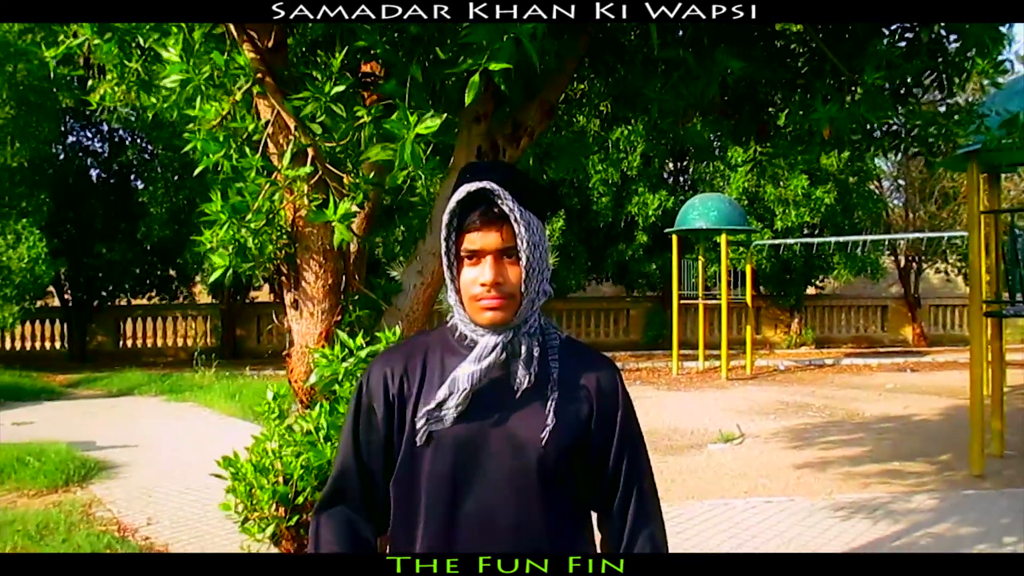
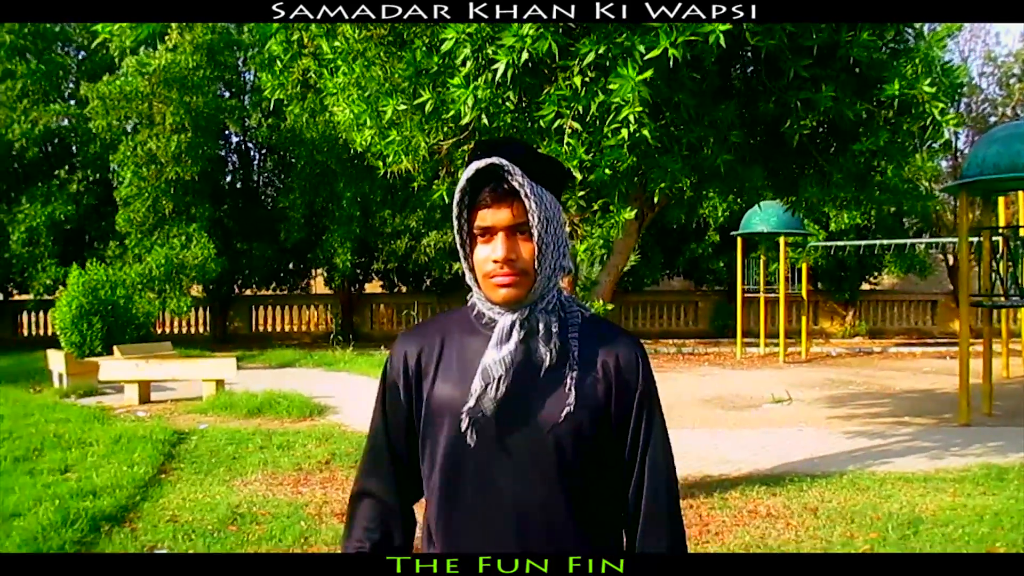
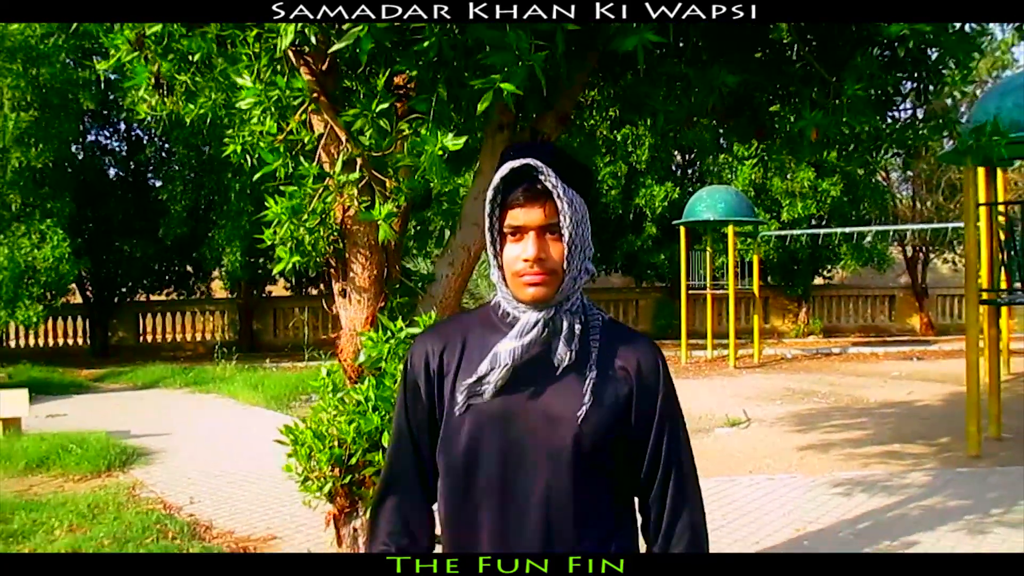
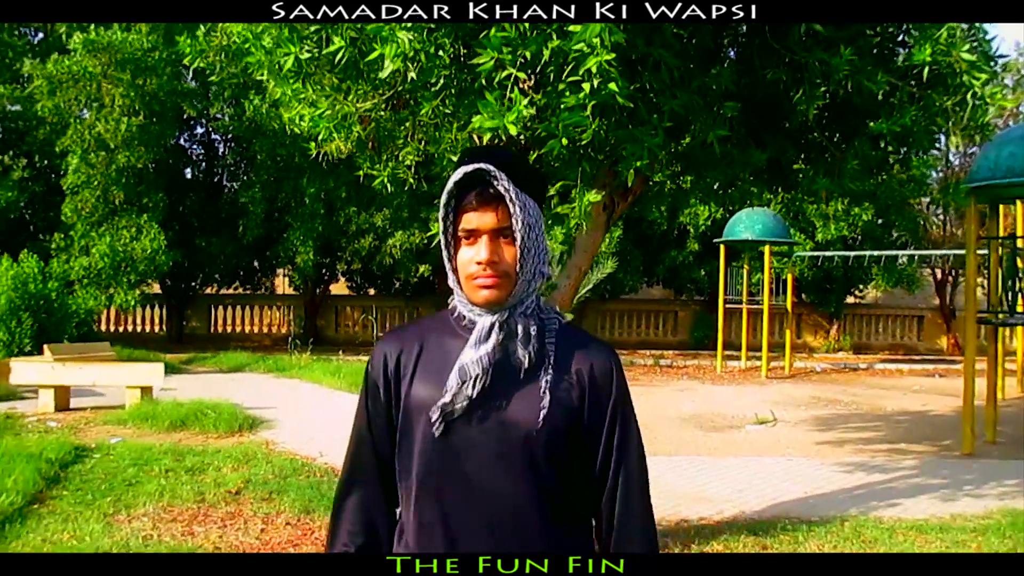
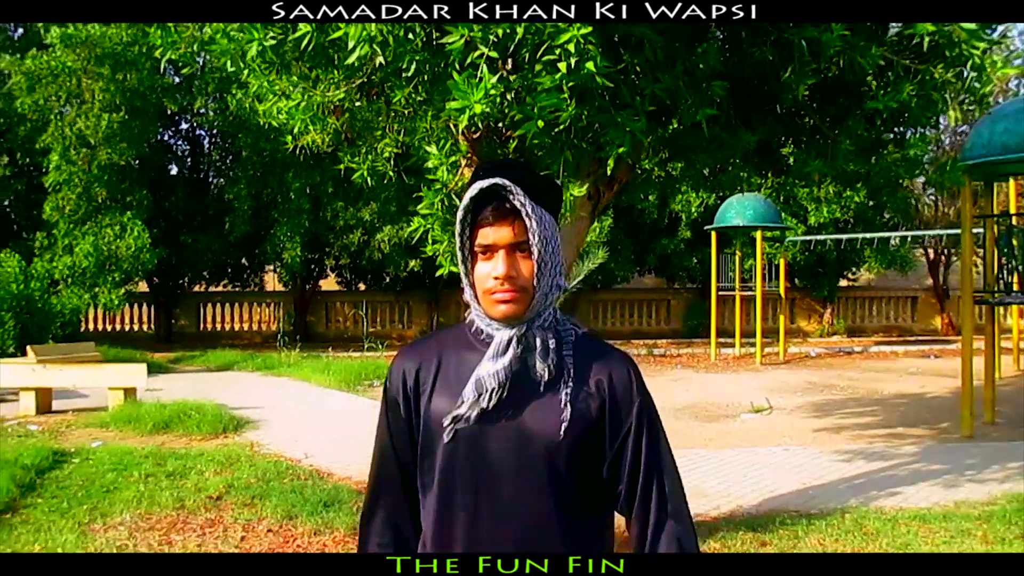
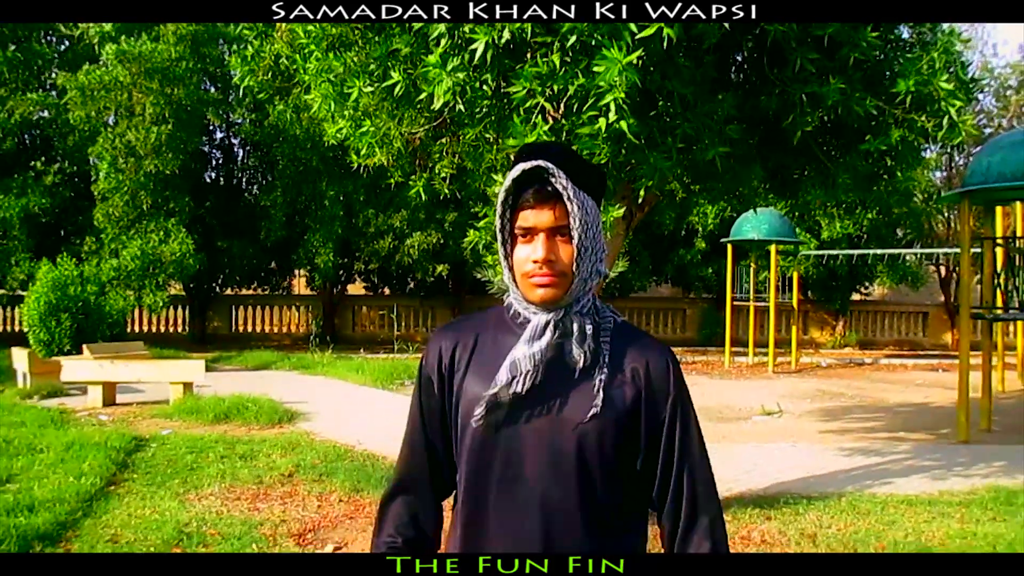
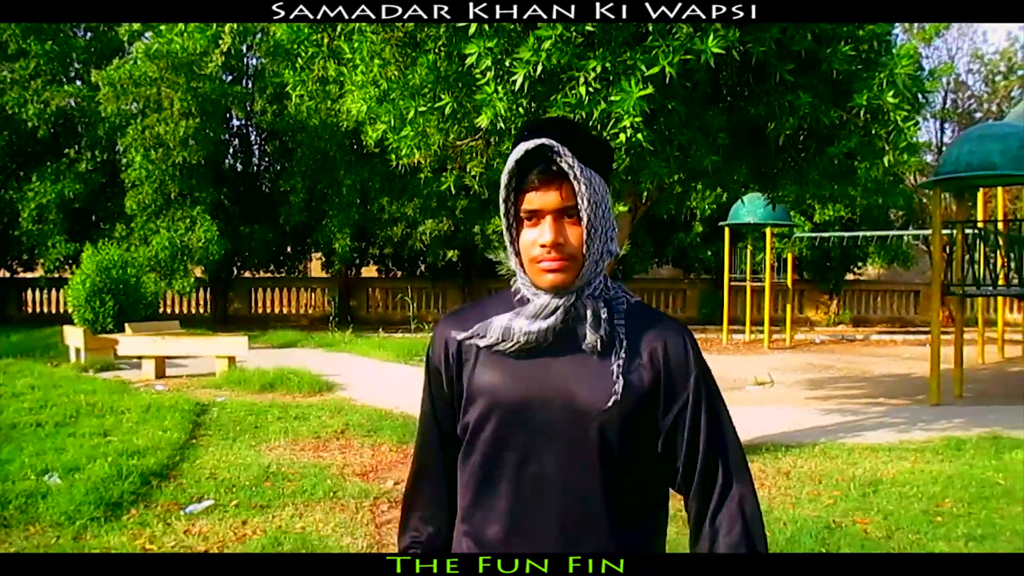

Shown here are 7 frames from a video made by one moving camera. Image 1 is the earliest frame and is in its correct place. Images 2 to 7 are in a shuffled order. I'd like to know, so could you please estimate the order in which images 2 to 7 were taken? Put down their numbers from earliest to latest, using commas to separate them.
3, 5, 4, 6, 2, 7
